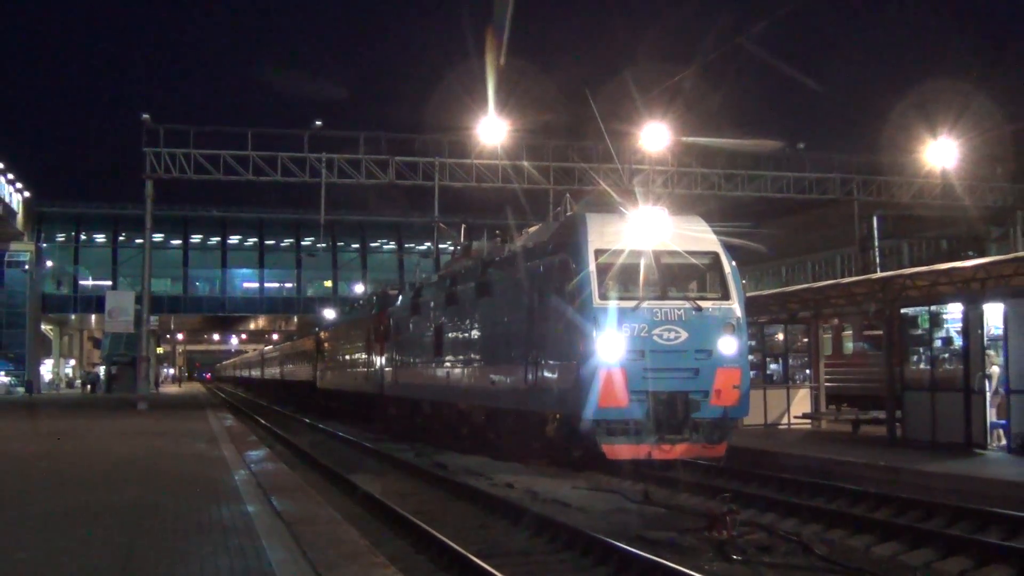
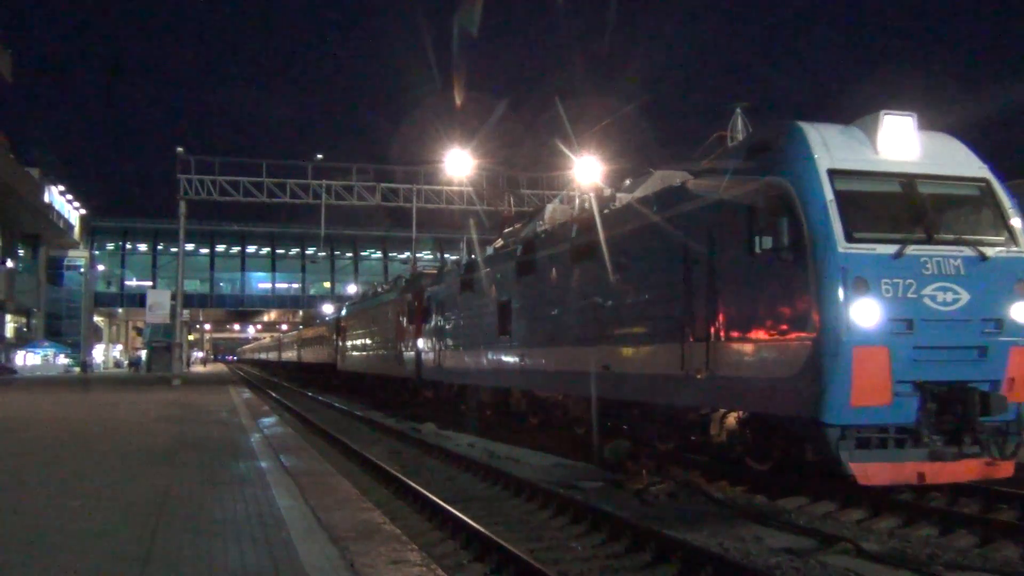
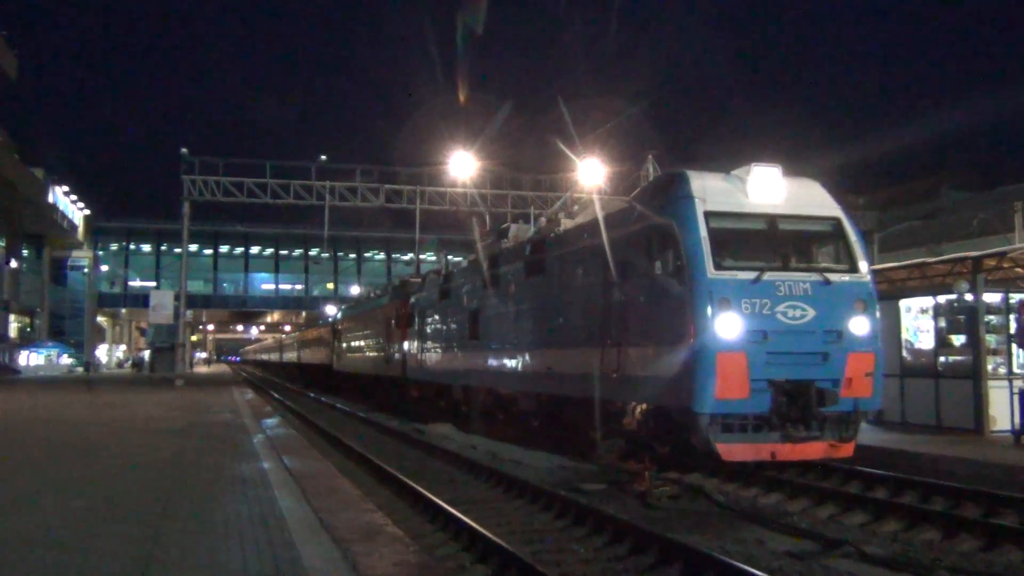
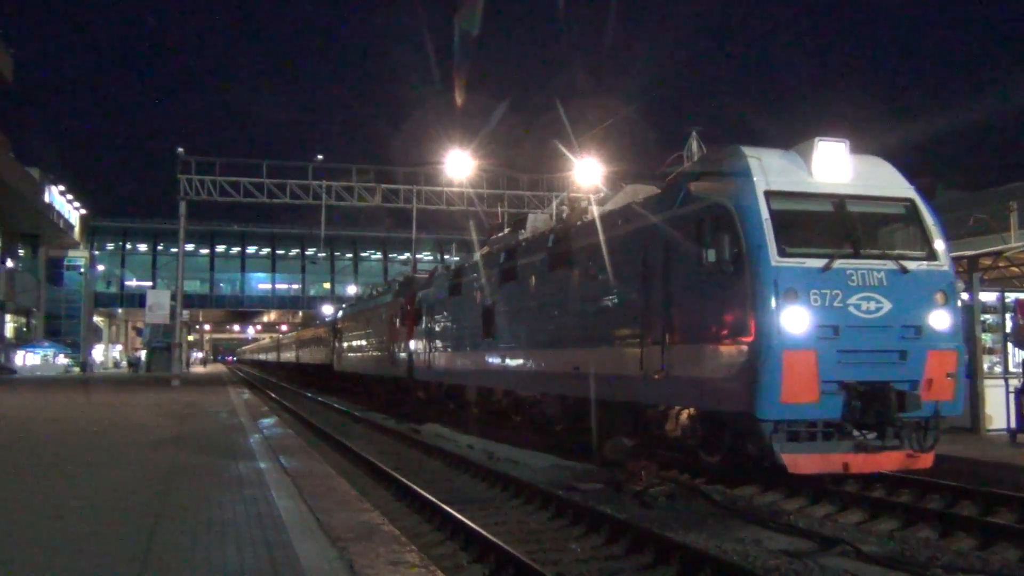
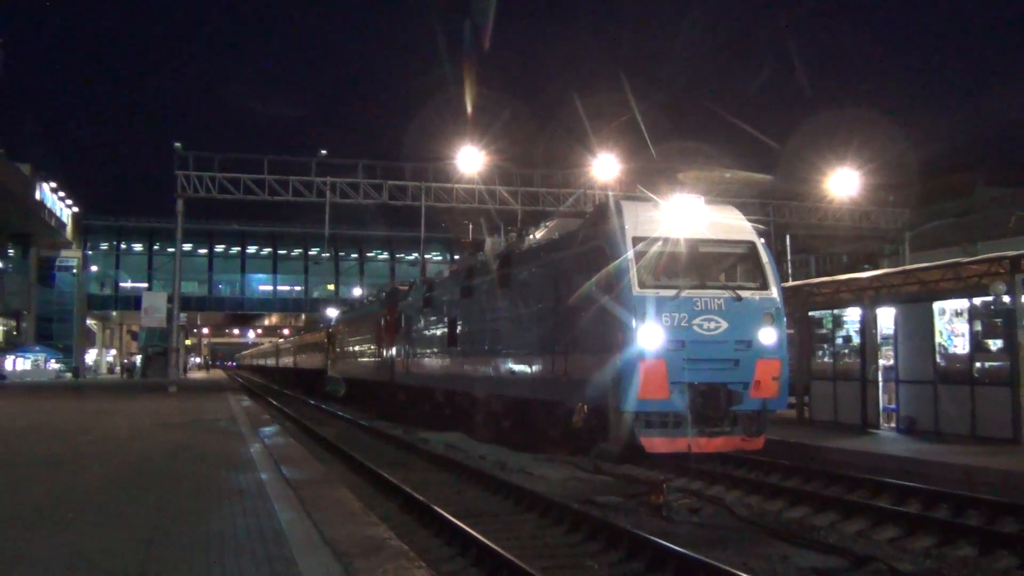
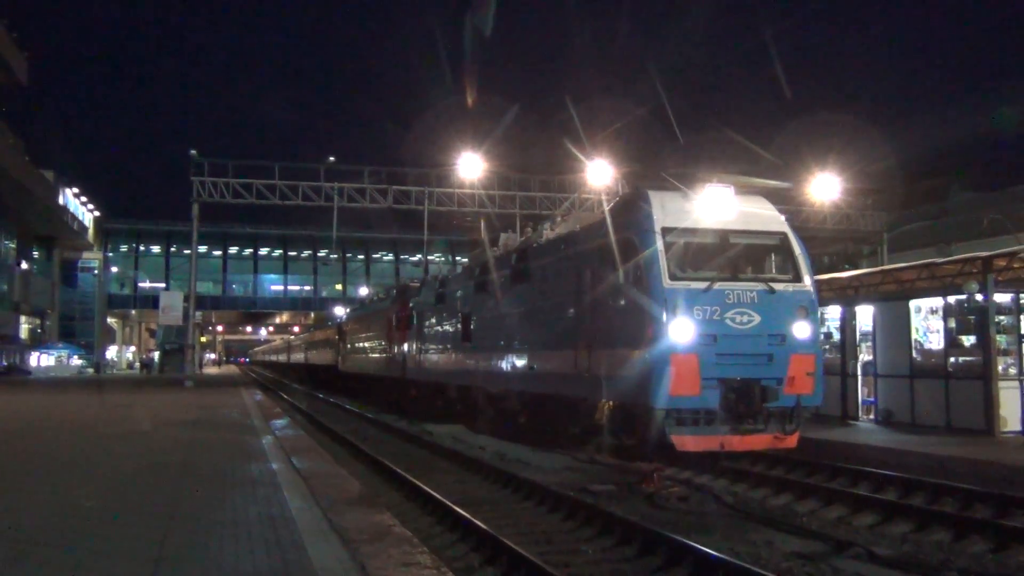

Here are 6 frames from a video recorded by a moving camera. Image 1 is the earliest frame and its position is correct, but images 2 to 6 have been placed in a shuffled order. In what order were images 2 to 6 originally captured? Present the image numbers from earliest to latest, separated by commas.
5, 6, 3, 4, 2
